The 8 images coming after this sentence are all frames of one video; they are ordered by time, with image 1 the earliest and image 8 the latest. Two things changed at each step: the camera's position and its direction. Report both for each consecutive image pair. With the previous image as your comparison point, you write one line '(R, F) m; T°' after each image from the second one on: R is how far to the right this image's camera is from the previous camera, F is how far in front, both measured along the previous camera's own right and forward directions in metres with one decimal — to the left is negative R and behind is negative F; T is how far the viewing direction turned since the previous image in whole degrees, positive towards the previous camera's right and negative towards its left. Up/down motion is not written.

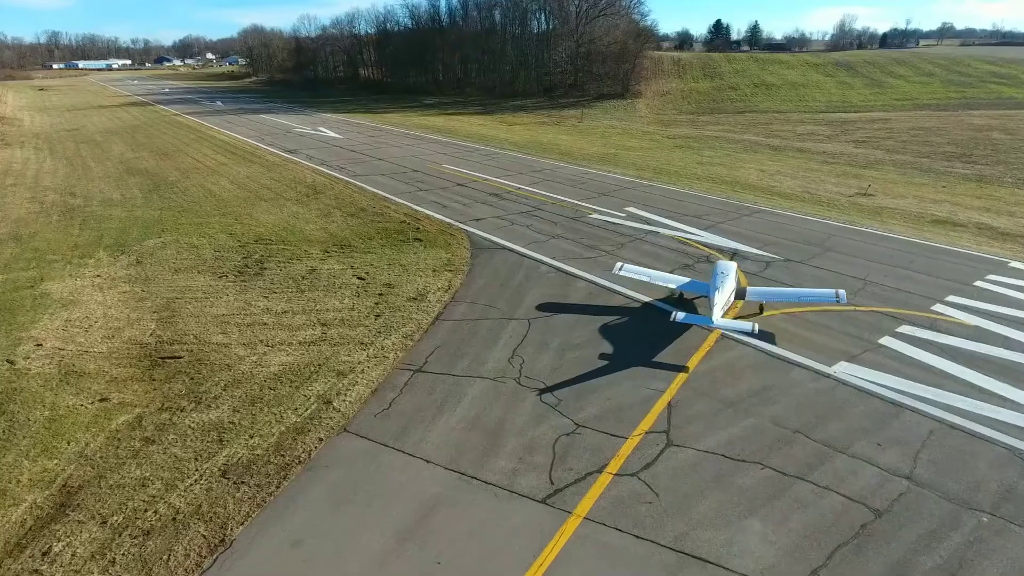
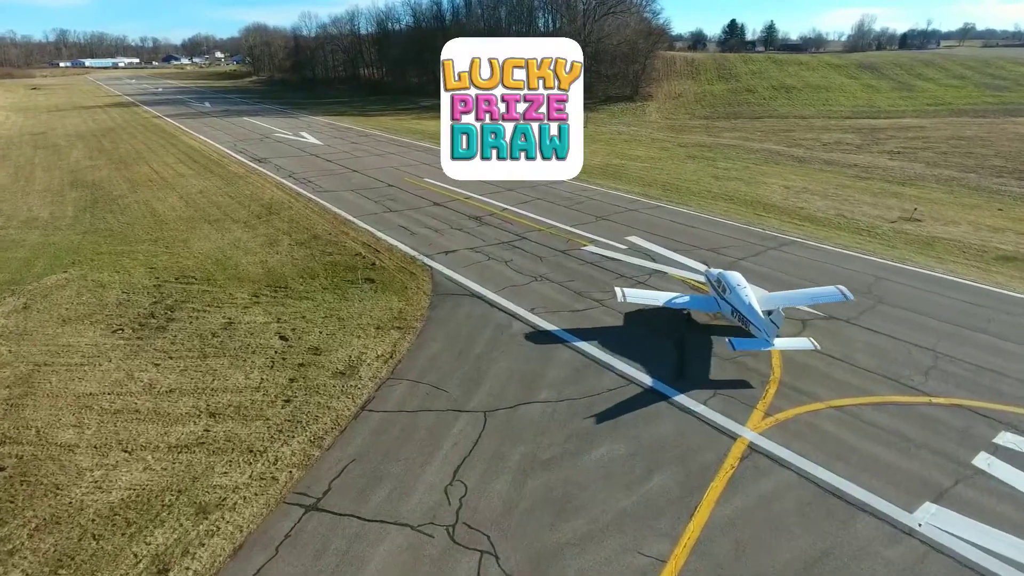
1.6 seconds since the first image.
(+1.0, +3.7) m; -1°
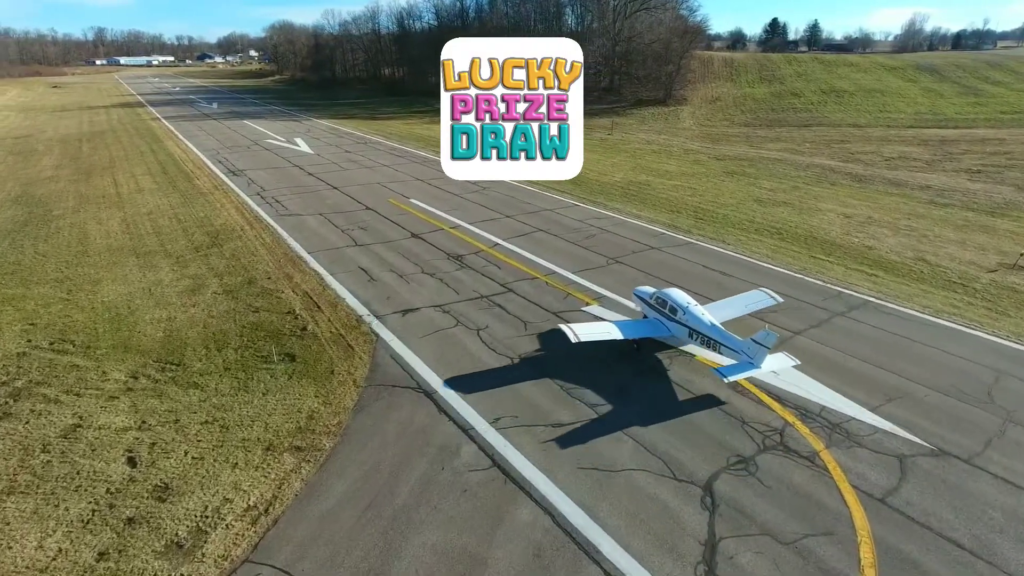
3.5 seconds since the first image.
(+1.1, +4.3) m; -3°
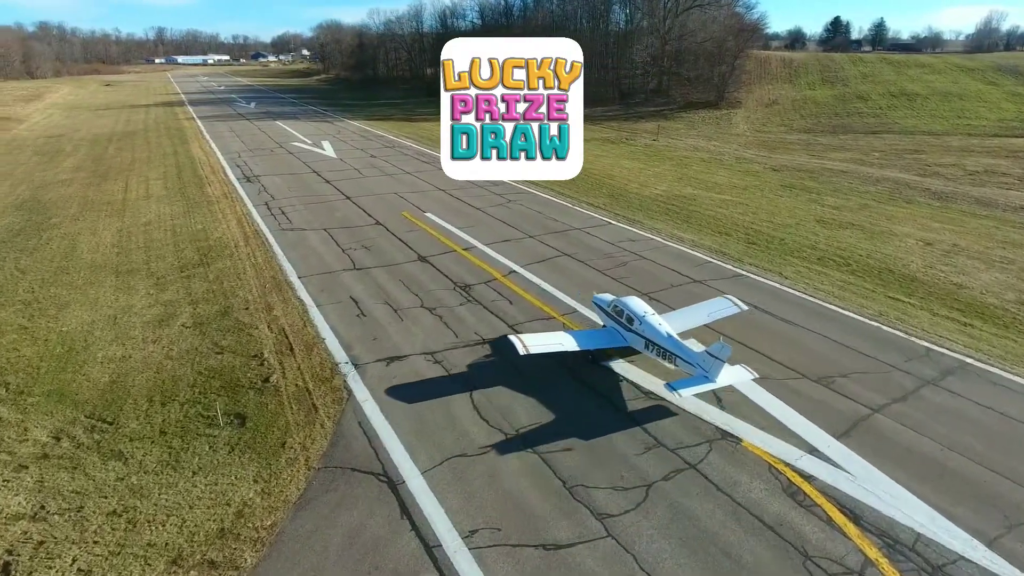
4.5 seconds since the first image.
(+0.7, +2.4) m; -4°
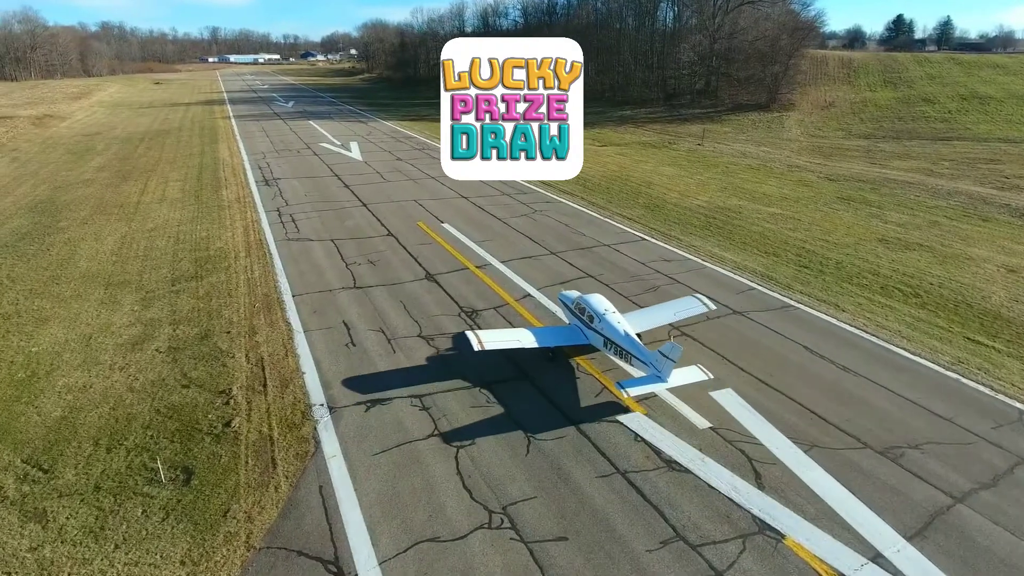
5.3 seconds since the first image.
(+0.6, +1.7) m; -4°
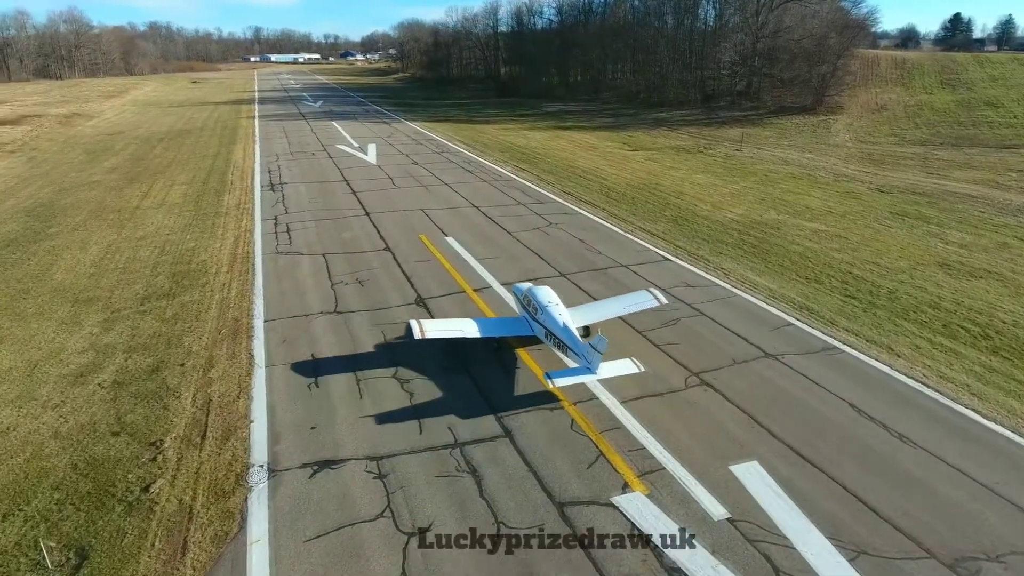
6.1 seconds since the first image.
(+0.7, +1.8) m; -3°
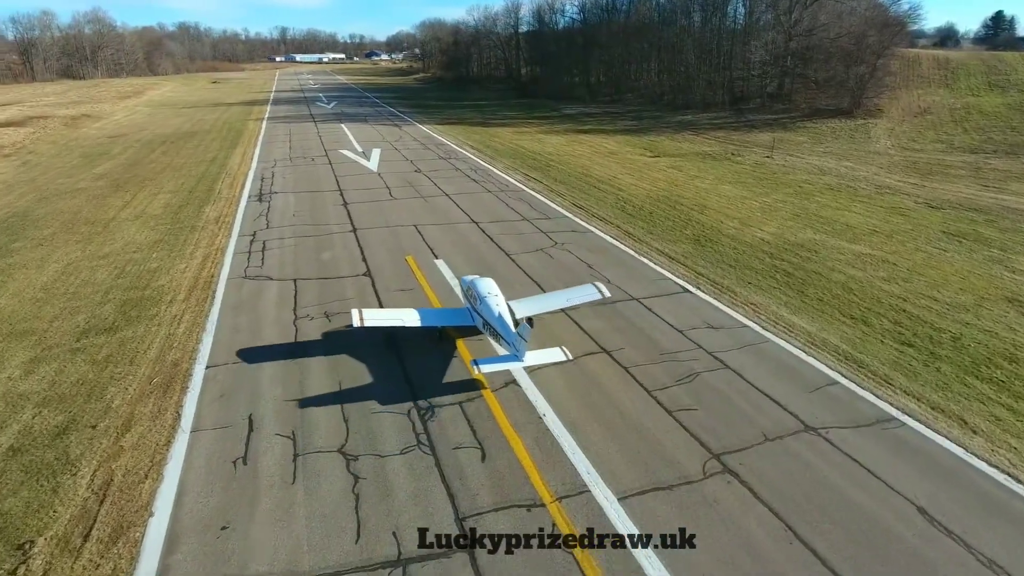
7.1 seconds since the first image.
(+0.6, +2.1) m; -2°
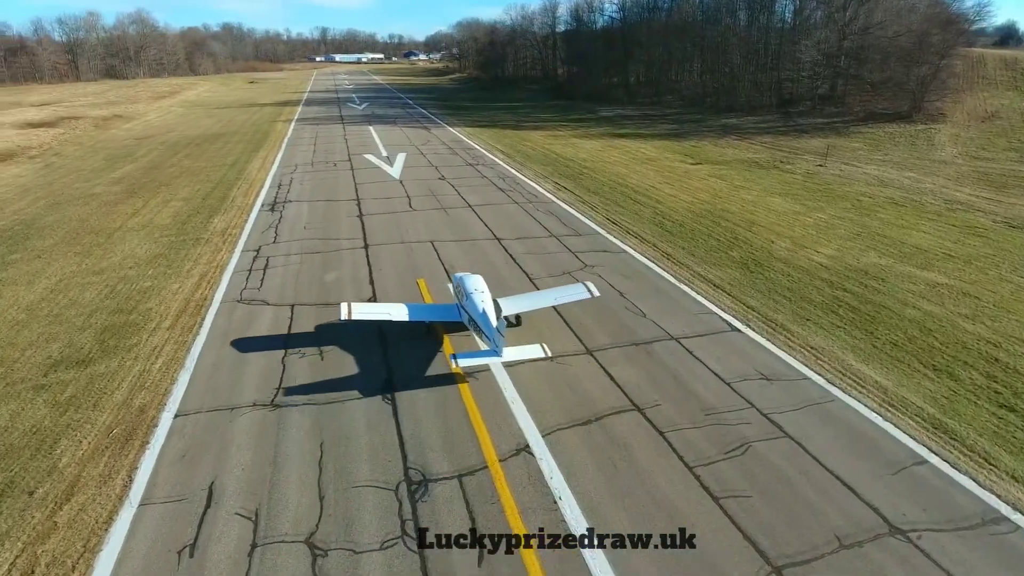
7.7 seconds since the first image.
(+0.3, +1.7) m; -3°
